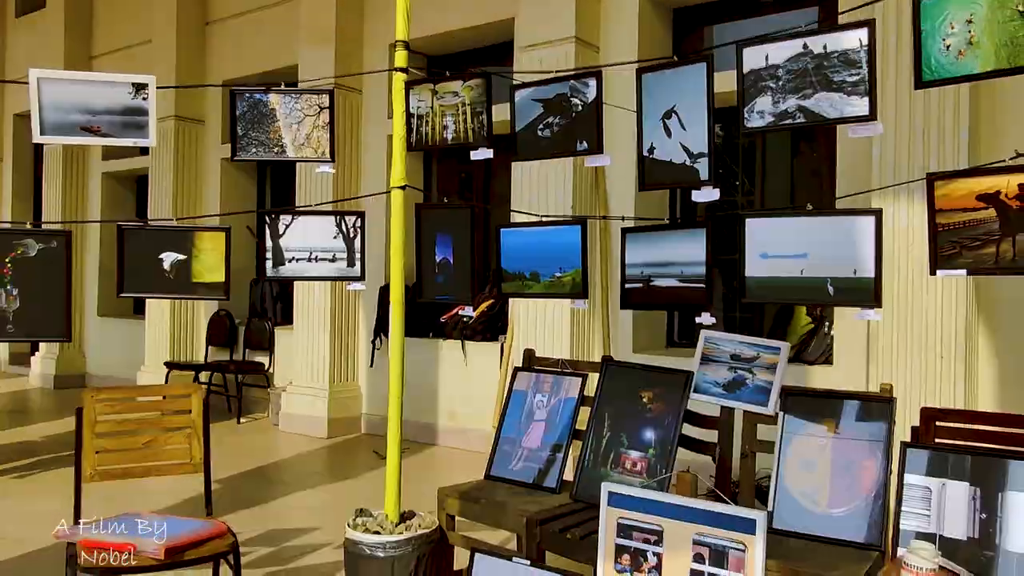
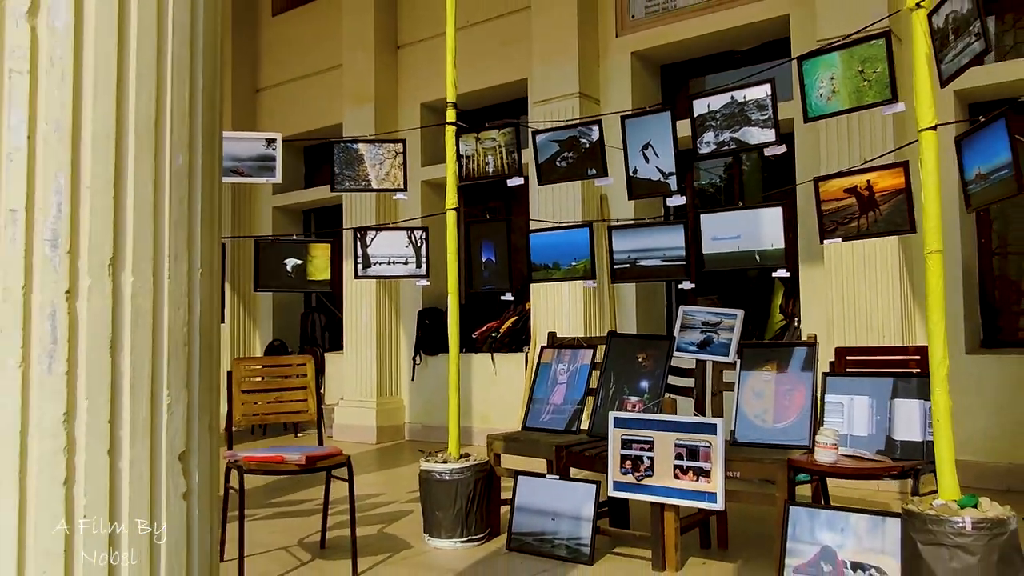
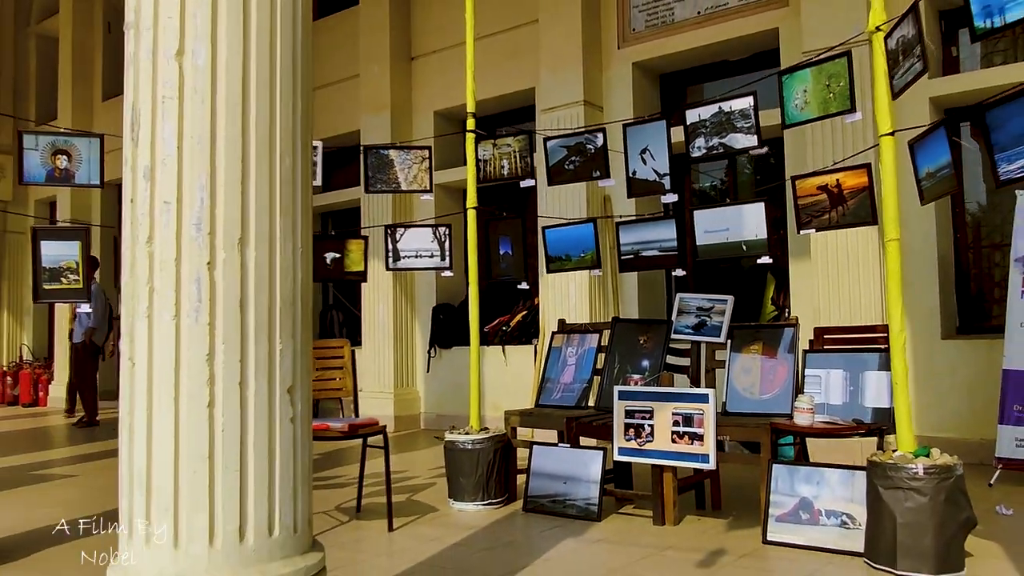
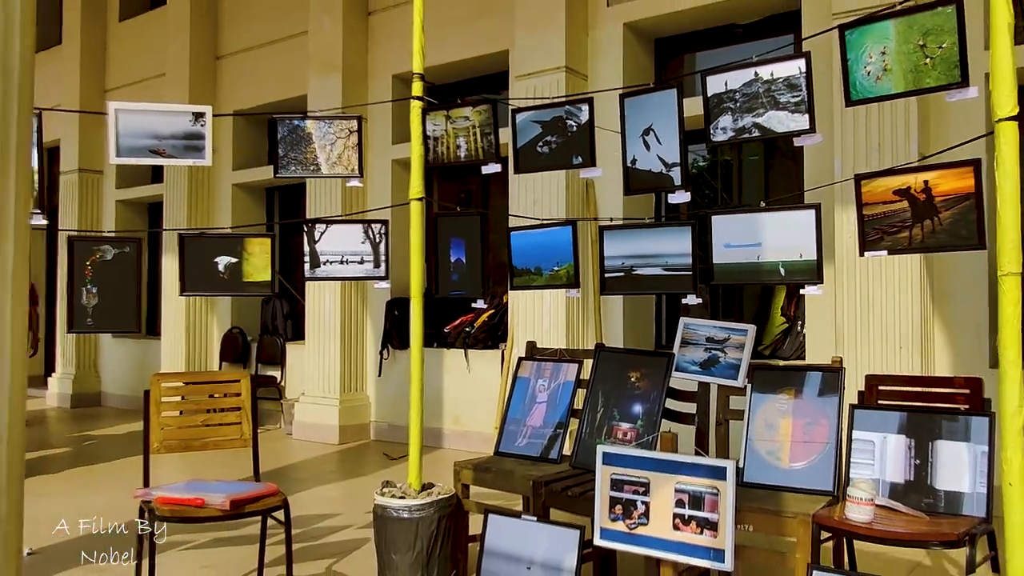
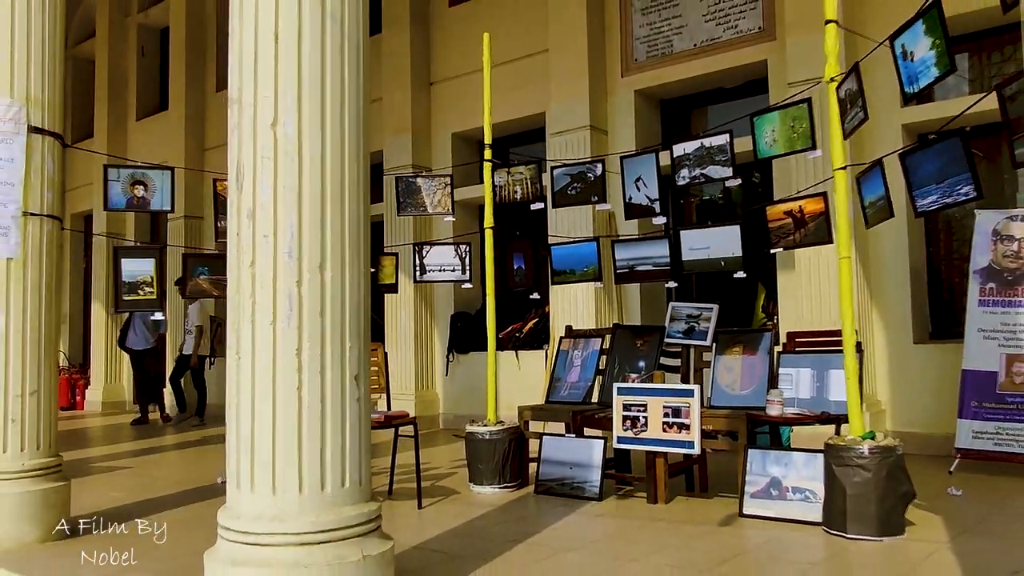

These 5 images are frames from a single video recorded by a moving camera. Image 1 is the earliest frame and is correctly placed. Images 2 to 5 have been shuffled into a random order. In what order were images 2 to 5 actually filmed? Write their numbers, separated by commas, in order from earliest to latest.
4, 2, 3, 5
